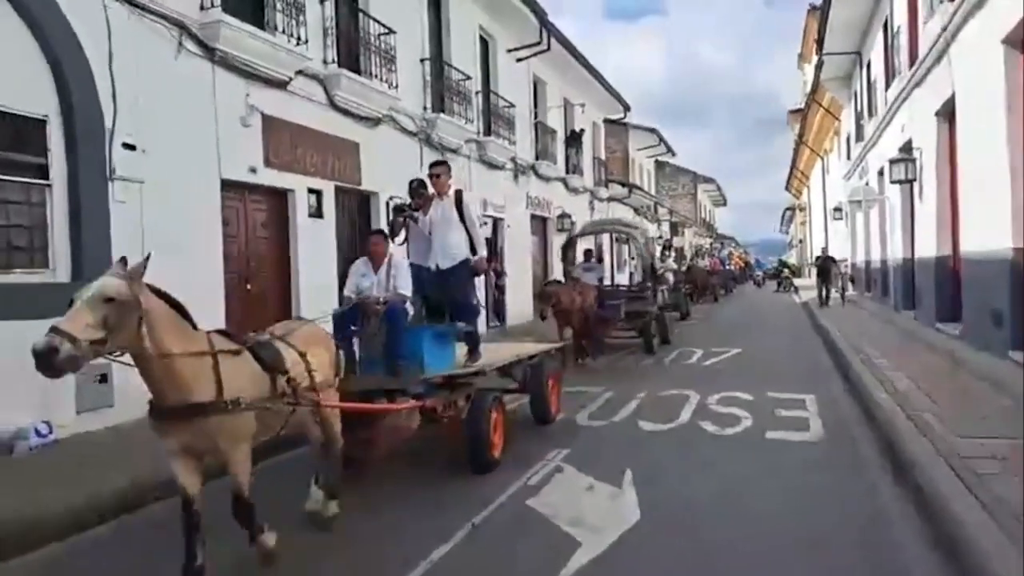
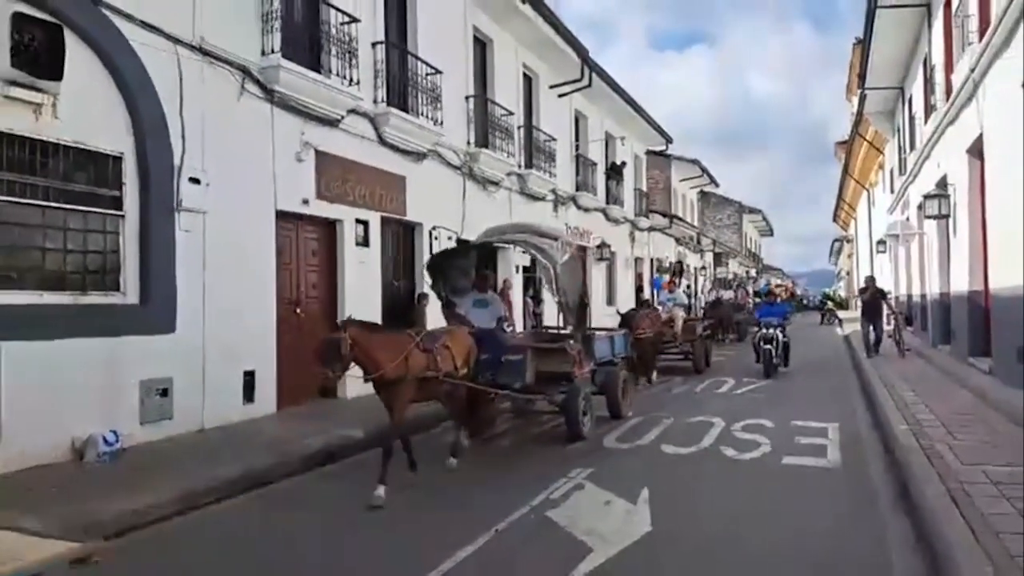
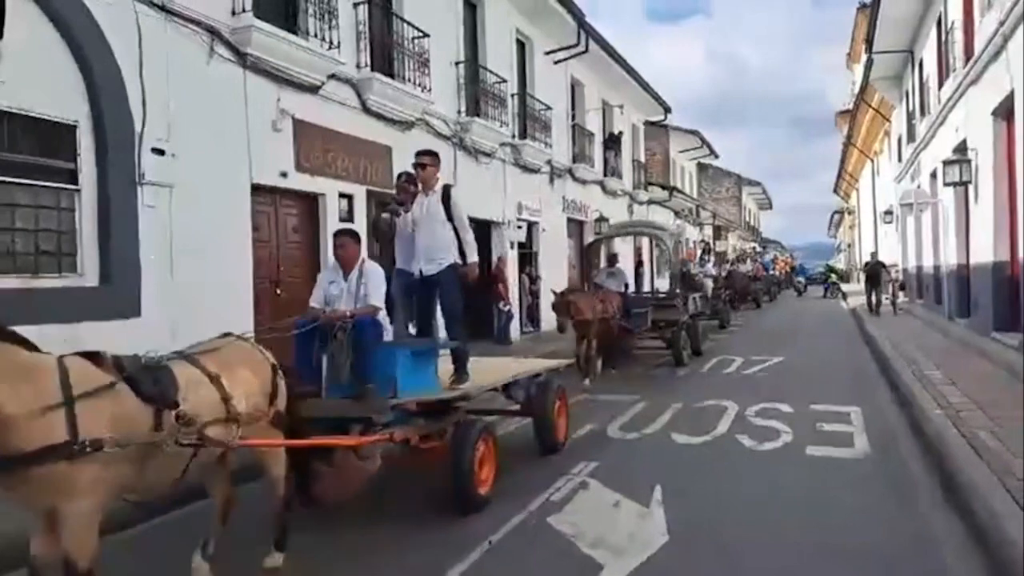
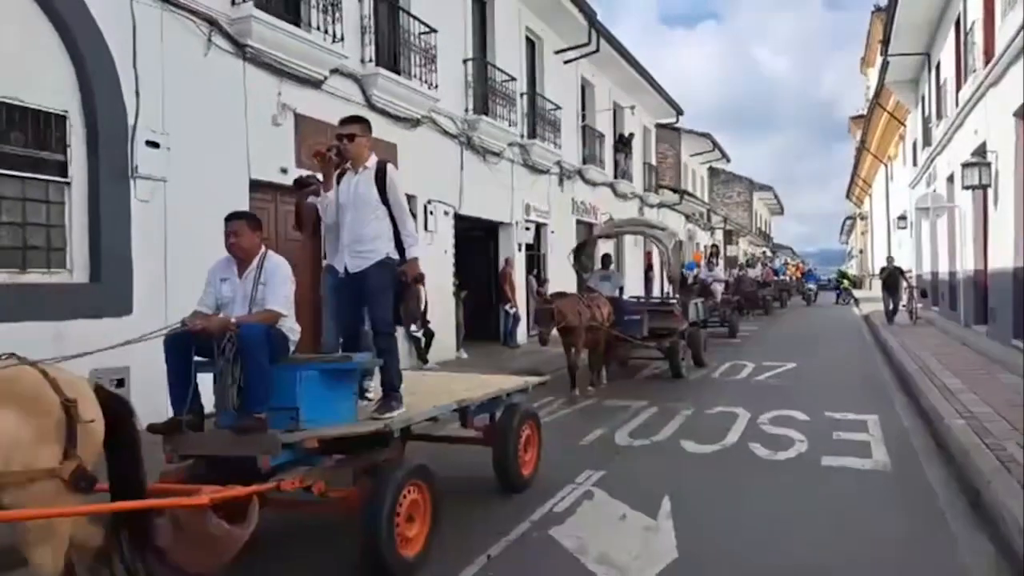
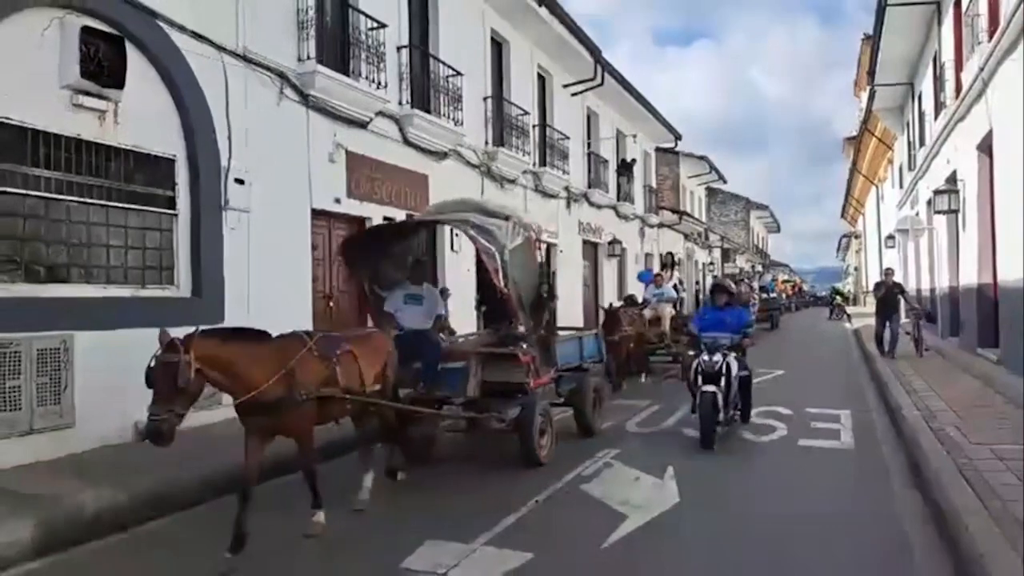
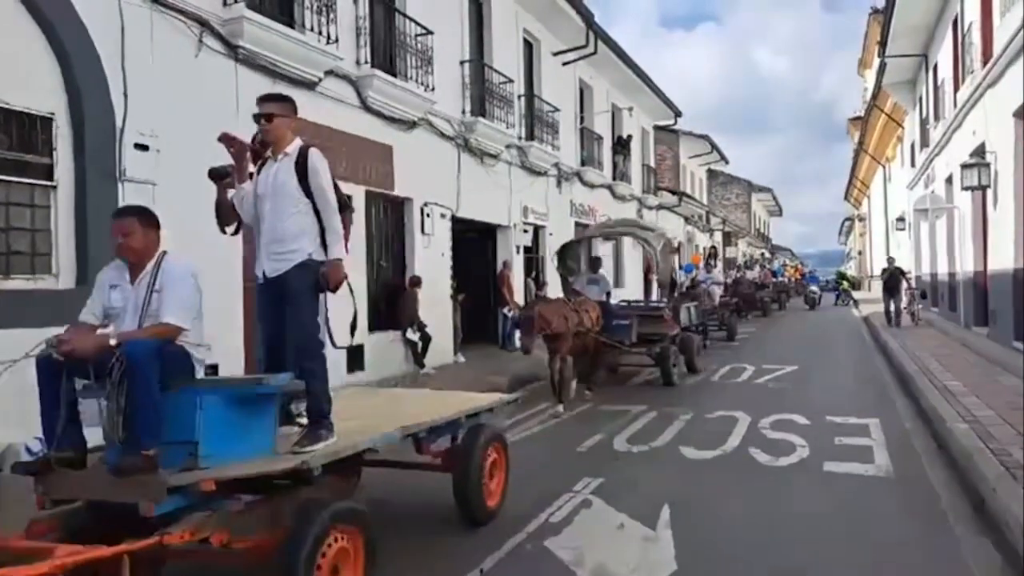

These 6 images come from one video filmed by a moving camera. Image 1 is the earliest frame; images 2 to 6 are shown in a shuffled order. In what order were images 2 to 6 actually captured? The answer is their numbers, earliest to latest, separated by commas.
3, 4, 6, 2, 5
